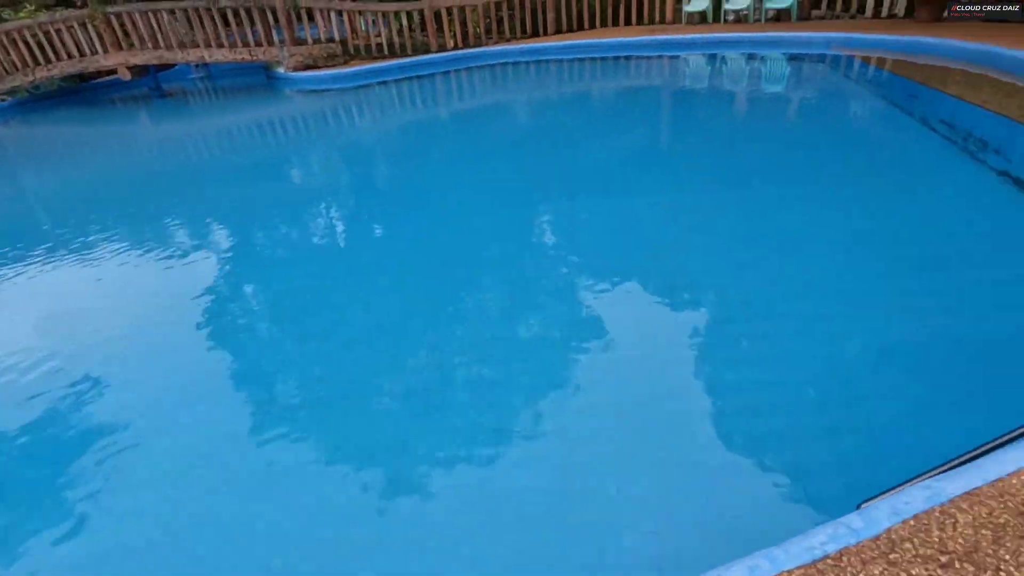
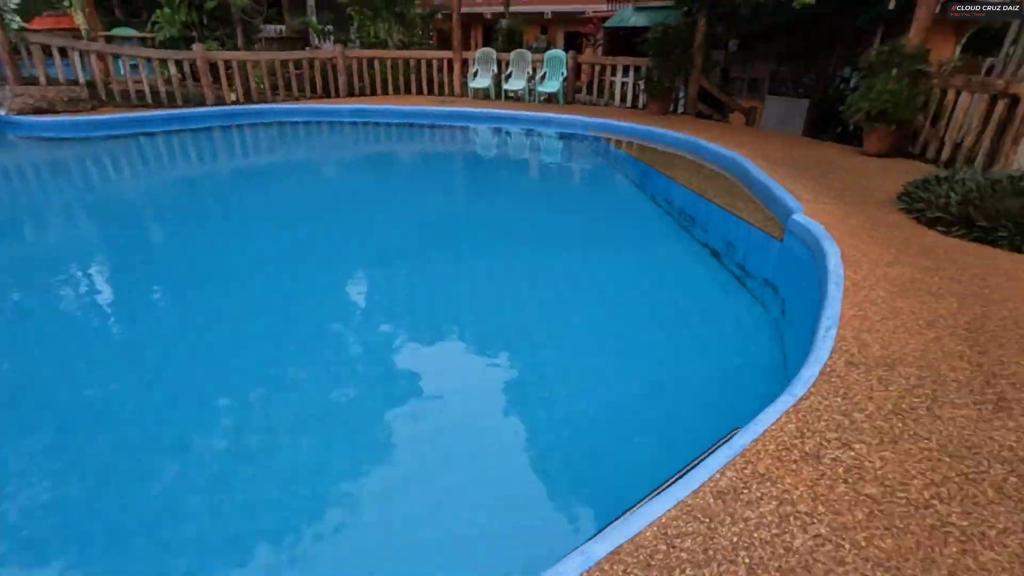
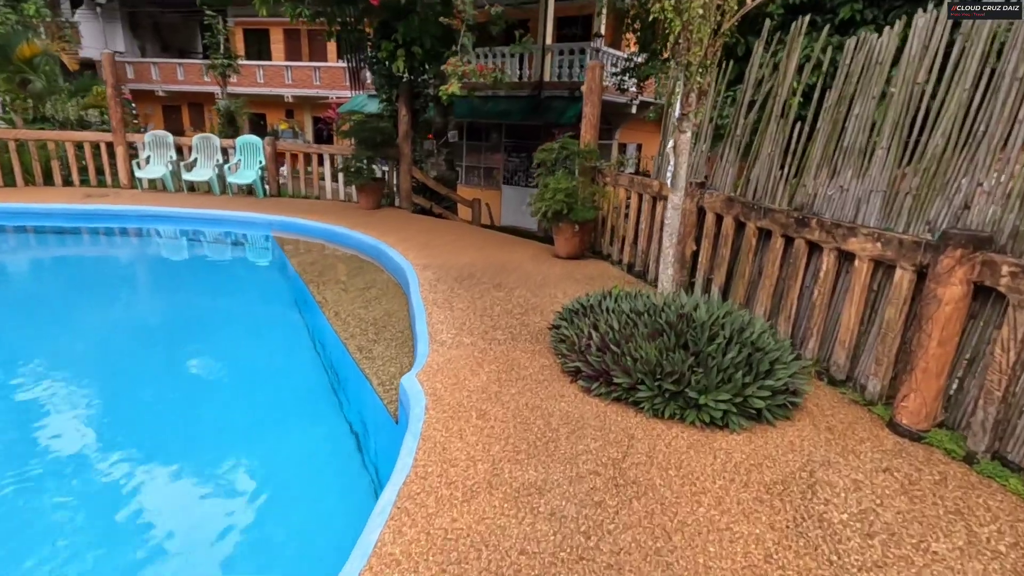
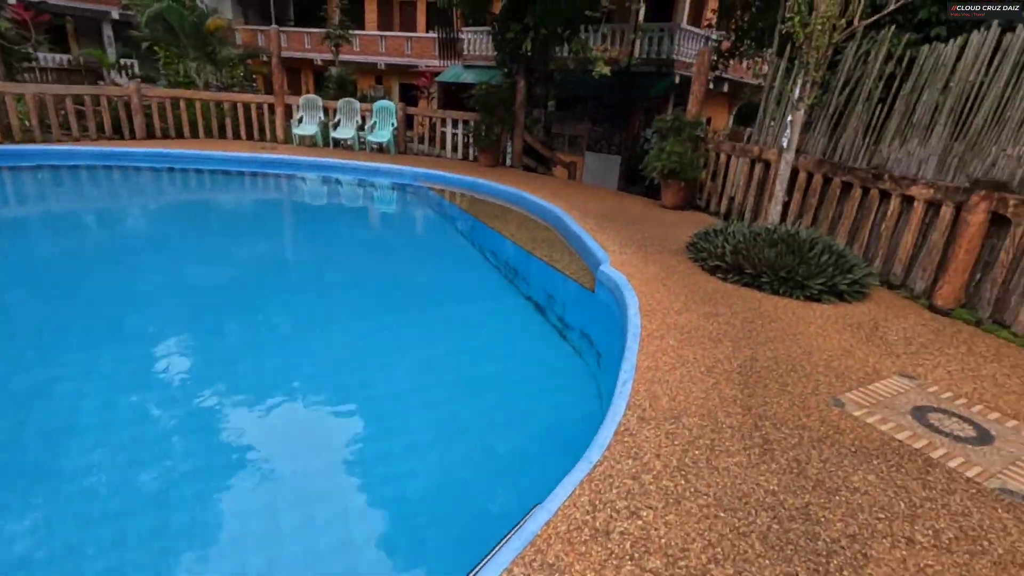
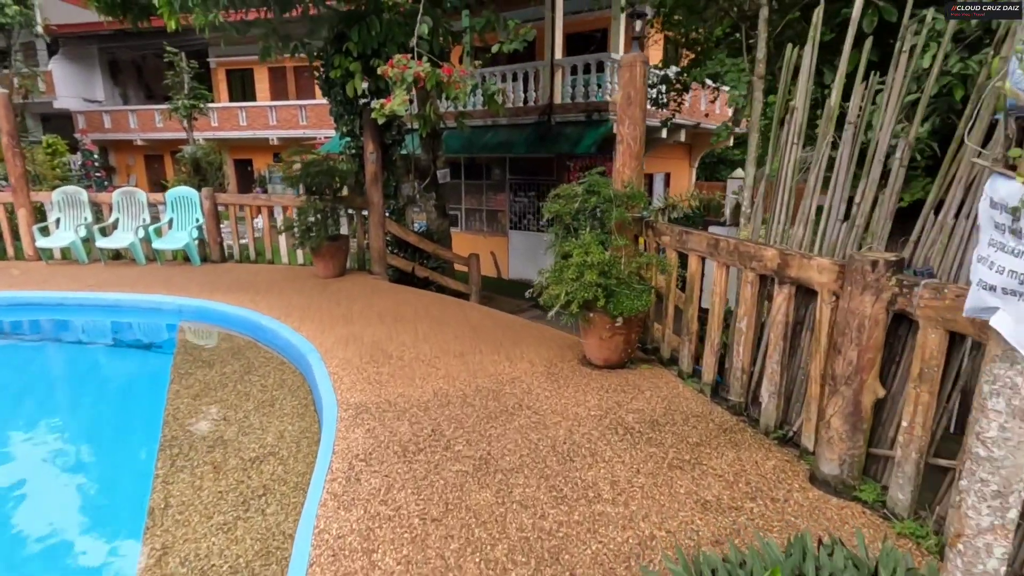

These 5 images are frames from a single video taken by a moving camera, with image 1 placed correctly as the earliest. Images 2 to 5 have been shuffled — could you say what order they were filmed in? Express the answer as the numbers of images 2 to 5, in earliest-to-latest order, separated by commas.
2, 4, 3, 5
